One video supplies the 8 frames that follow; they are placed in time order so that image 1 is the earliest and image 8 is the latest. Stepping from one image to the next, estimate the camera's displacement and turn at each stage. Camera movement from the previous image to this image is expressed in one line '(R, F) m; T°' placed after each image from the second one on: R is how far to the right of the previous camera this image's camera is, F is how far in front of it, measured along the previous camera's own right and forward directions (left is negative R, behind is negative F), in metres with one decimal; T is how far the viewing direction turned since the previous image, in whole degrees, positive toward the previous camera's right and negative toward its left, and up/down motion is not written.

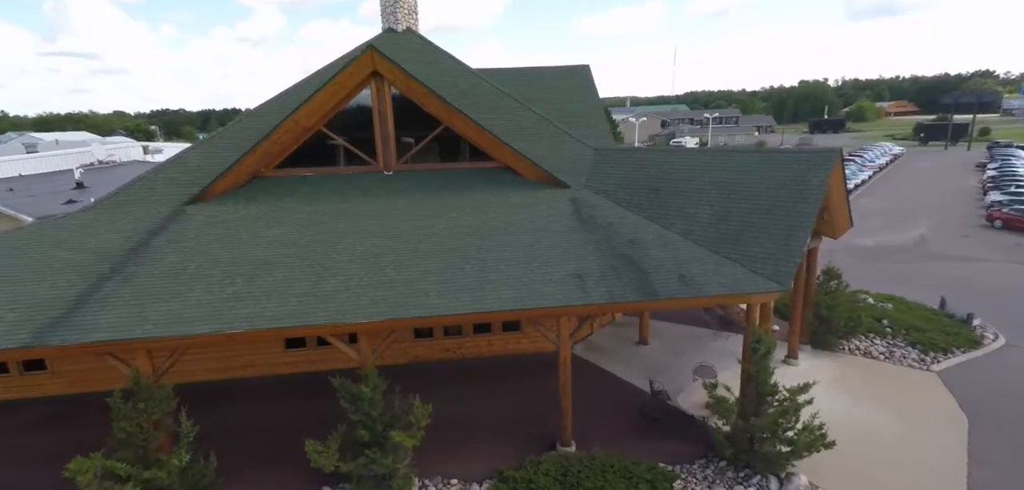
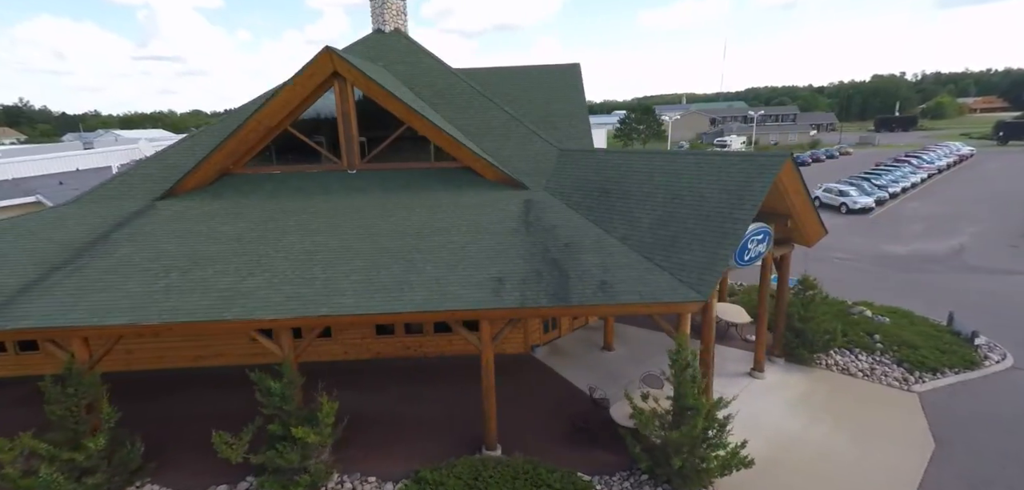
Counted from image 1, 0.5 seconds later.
(+2.1, +0.2) m; -5°
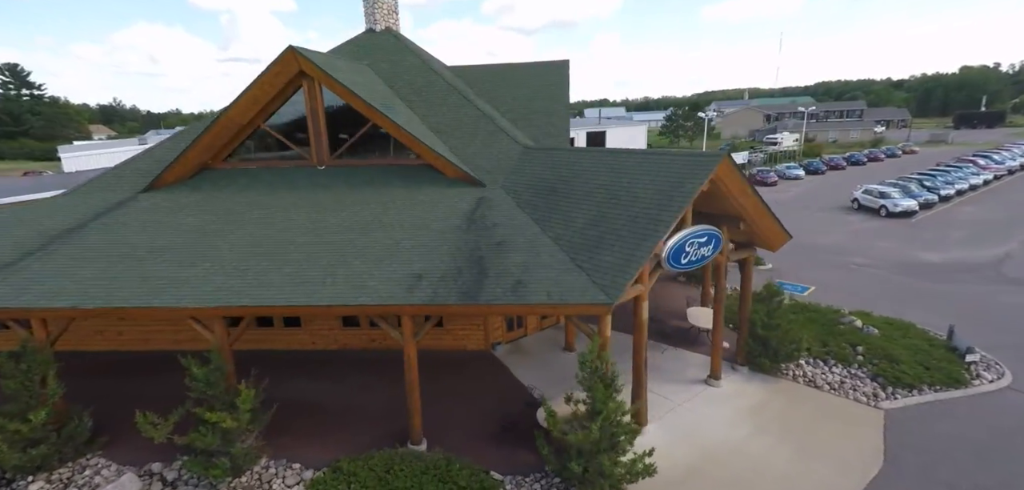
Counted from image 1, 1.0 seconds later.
(+2.2, +0.1) m; -5°
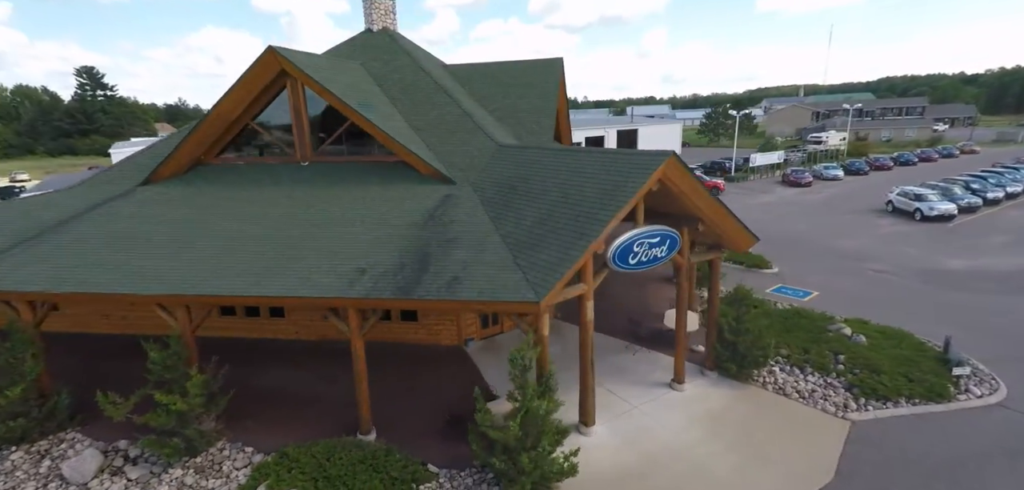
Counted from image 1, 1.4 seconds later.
(+1.7, 0.0) m; -4°
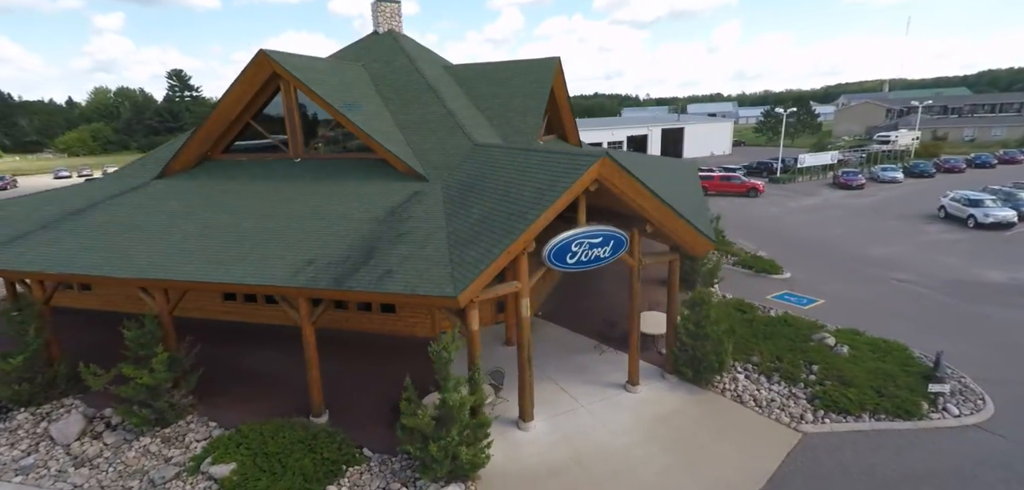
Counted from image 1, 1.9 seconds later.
(+2.1, -0.1) m; -6°
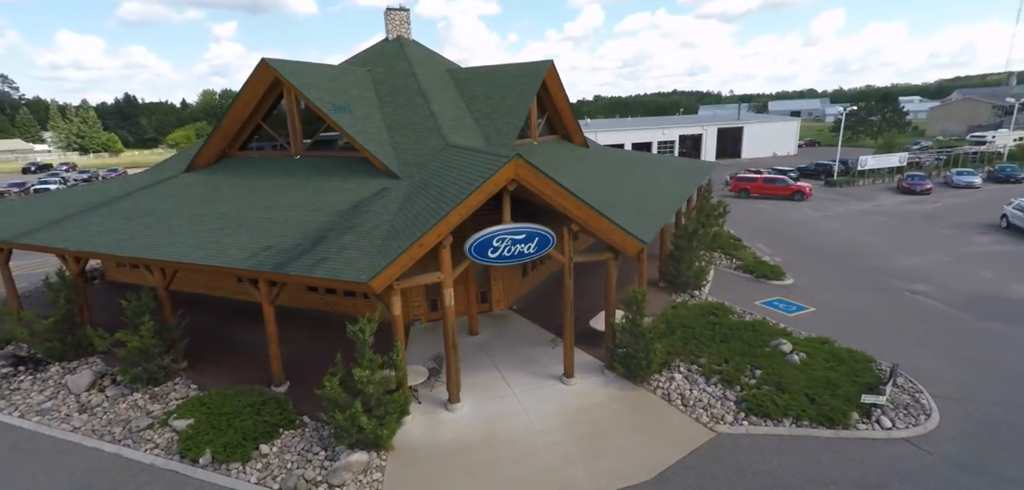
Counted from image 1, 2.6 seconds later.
(+2.7, -0.5) m; -7°
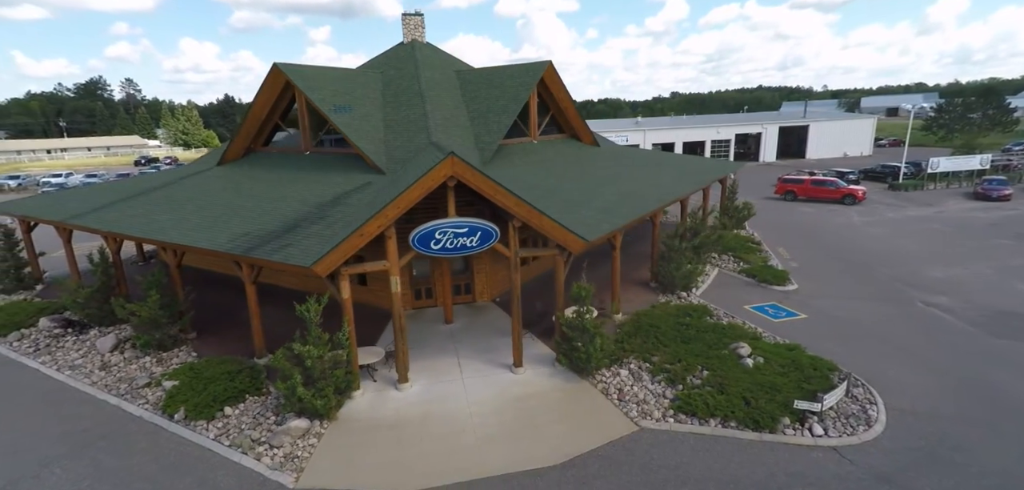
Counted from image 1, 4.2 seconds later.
(+2.6, -0.4) m; -7°
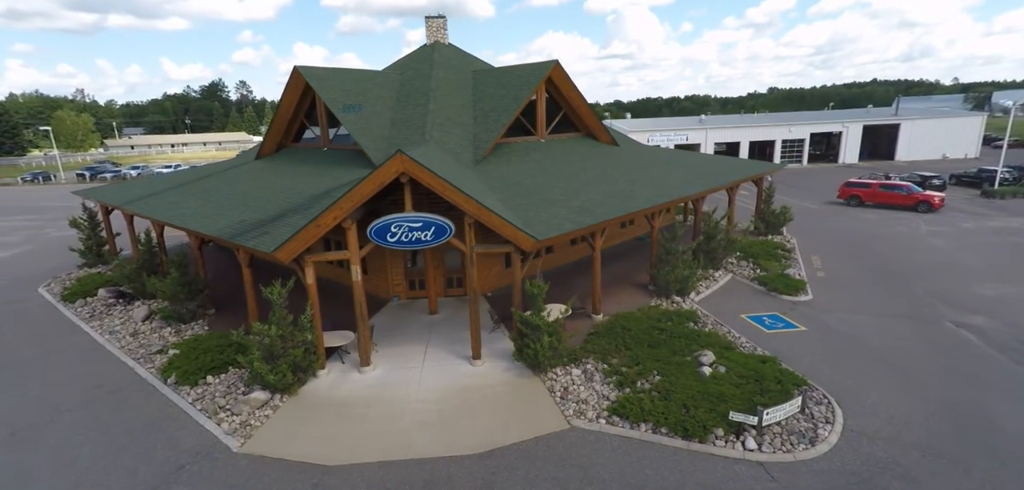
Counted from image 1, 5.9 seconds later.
(+2.7, -0.1) m; -9°
